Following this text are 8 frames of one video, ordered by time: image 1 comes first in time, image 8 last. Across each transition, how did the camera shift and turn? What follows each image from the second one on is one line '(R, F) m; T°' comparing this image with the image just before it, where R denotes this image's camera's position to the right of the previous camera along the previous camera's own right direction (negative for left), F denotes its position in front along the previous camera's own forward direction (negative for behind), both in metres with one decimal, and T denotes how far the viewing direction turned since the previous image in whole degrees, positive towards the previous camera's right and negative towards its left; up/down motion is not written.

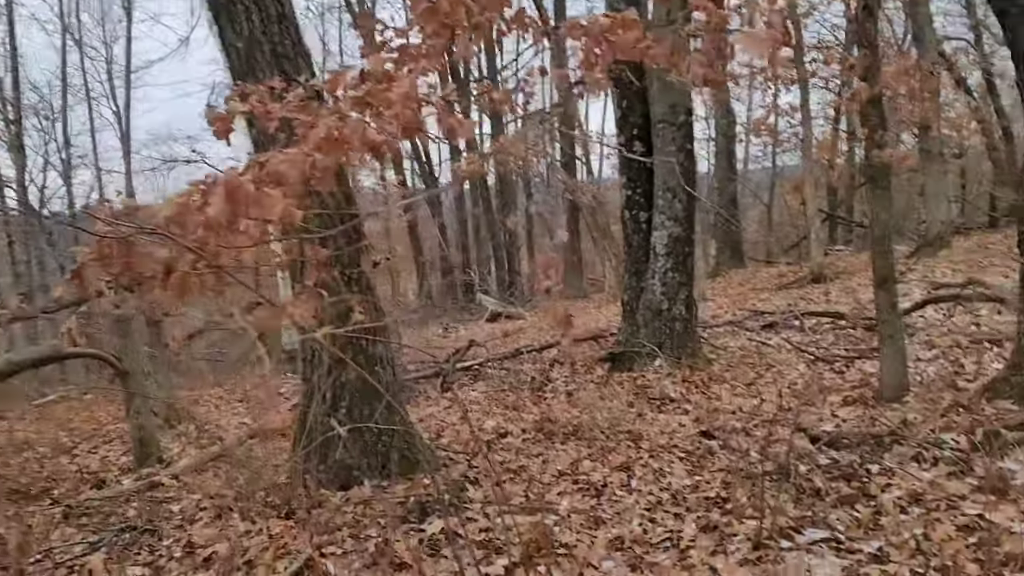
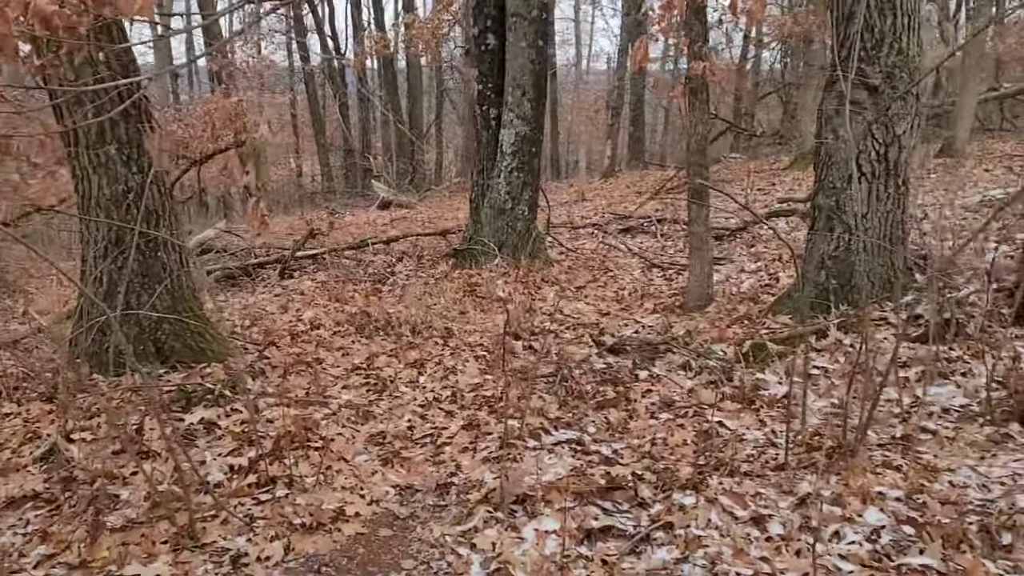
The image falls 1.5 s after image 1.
(+0.9, 0.0) m; +6°
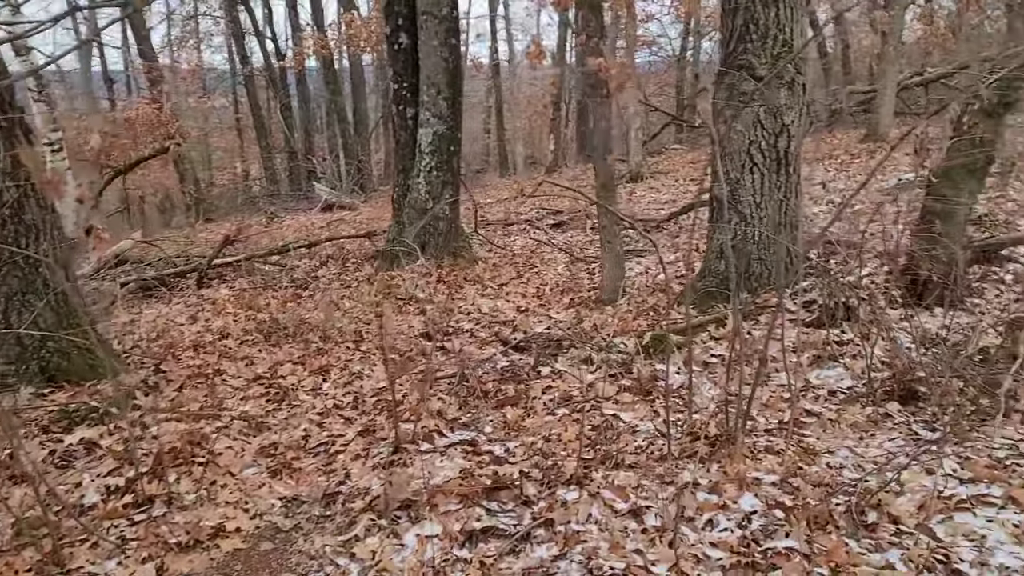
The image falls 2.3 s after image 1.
(+0.4, 0.0) m; +3°
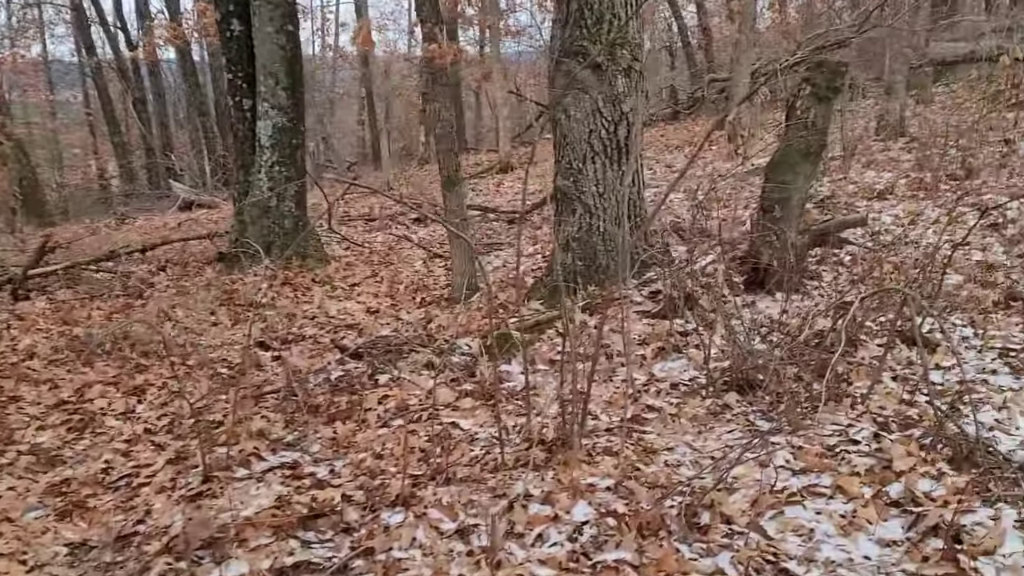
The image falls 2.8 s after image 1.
(+0.4, +0.3) m; +8°
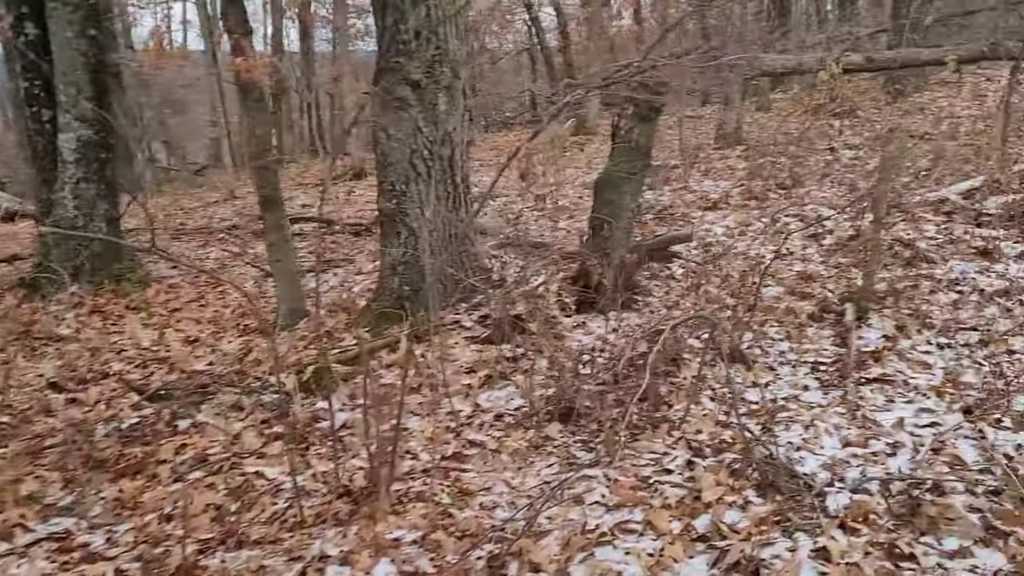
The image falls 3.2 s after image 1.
(+0.4, +0.2) m; +9°
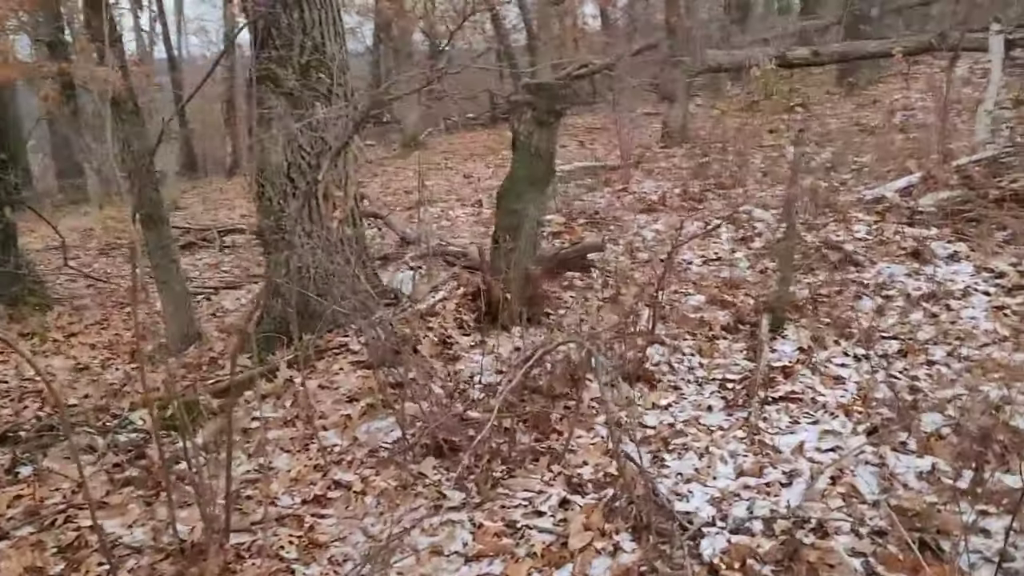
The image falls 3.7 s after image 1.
(+0.6, +0.4) m; +1°
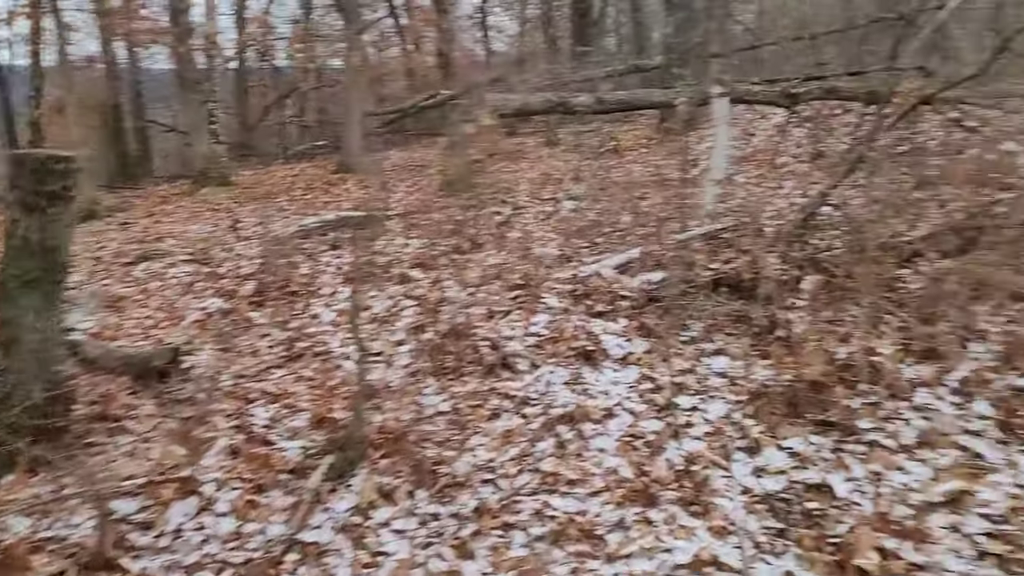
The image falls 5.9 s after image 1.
(+2.4, +1.2) m; +7°
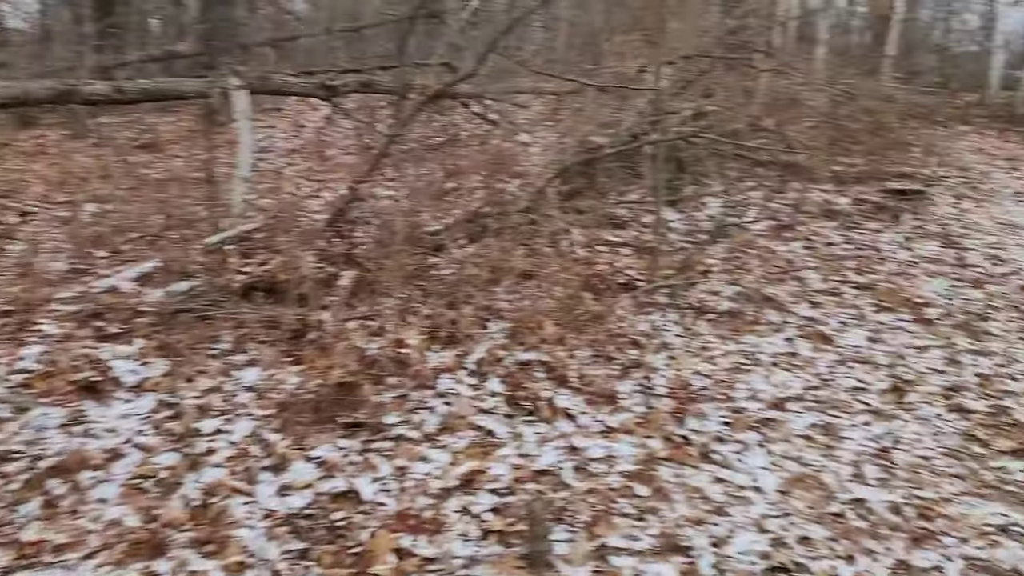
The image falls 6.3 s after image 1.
(+0.5, +0.2) m; +28°
